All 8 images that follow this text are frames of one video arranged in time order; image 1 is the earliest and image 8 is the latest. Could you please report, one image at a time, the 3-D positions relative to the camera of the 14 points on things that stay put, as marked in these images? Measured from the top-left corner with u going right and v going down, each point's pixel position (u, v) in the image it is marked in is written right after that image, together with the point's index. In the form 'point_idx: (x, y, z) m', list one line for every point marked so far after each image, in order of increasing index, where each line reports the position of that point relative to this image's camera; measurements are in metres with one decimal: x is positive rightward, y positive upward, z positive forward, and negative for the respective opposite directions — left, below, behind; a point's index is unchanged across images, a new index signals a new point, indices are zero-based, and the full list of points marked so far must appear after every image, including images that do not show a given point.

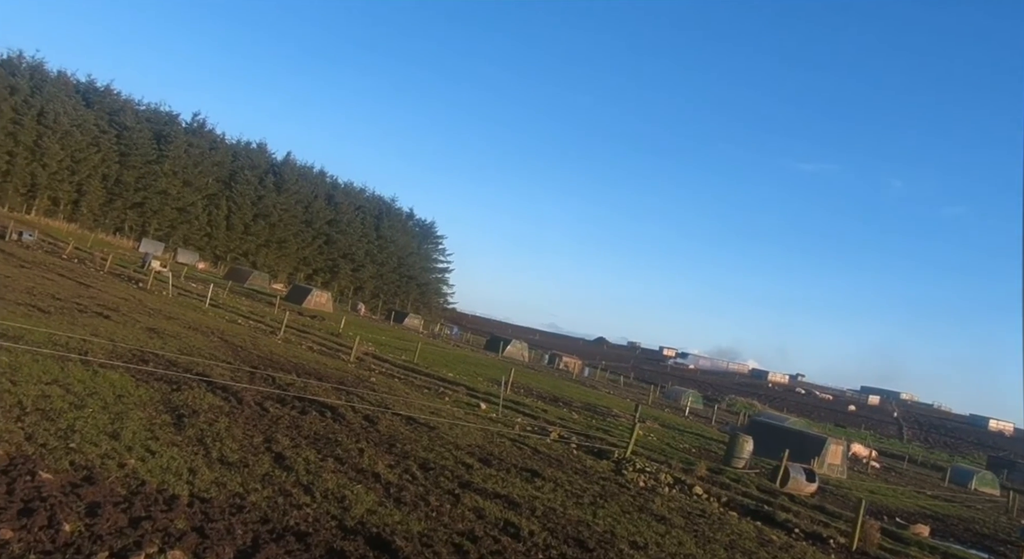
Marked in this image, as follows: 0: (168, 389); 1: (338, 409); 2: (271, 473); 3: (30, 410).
0: (-6.7, -2.1, +15.9) m
1: (-4.1, -3.1, +19.2) m
2: (-3.5, -2.8, +12.0) m
3: (-6.7, -1.8, +11.3) m
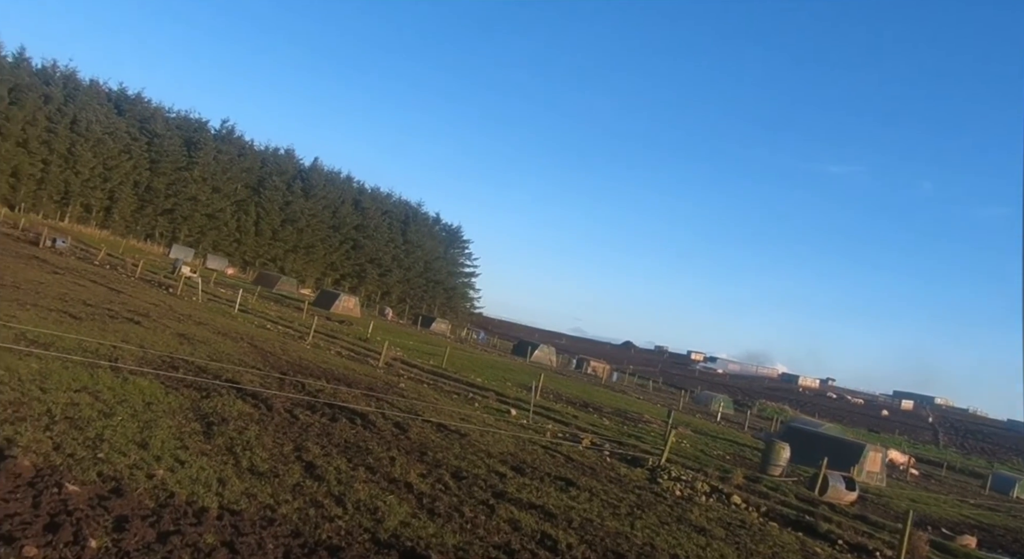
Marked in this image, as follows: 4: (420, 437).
0: (-6.0, -2.2, +15.7) m
1: (-3.3, -3.2, +18.9) m
2: (-3.0, -2.9, +11.7) m
3: (-6.2, -1.9, +11.1) m
4: (-2.0, -3.5, +18.3) m
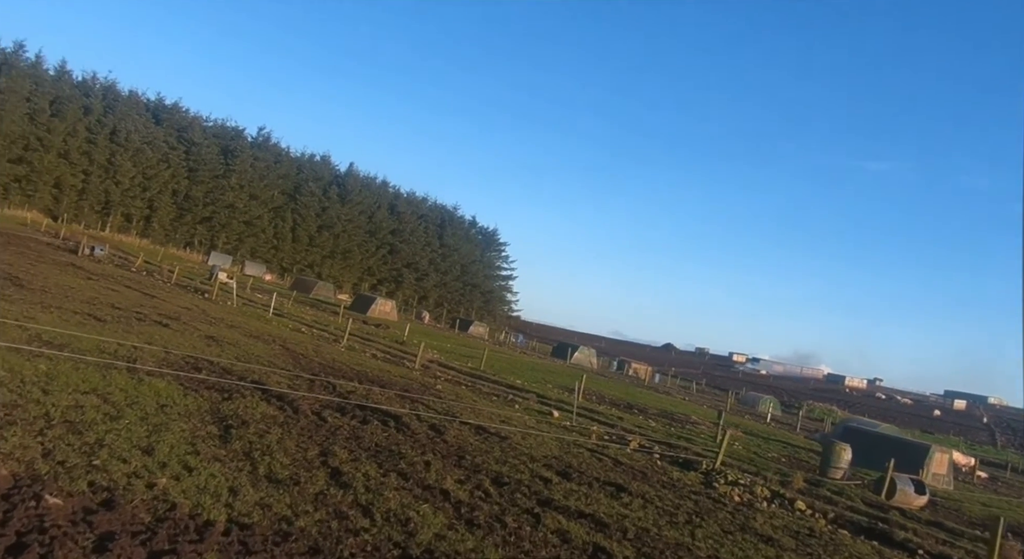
0: (-5.2, -2.1, +14.6) m
1: (-2.4, -3.0, +17.7) m
2: (-2.4, -2.7, +10.4) m
3: (-5.6, -1.7, +10.0) m
4: (-1.1, -3.3, +17.0) m
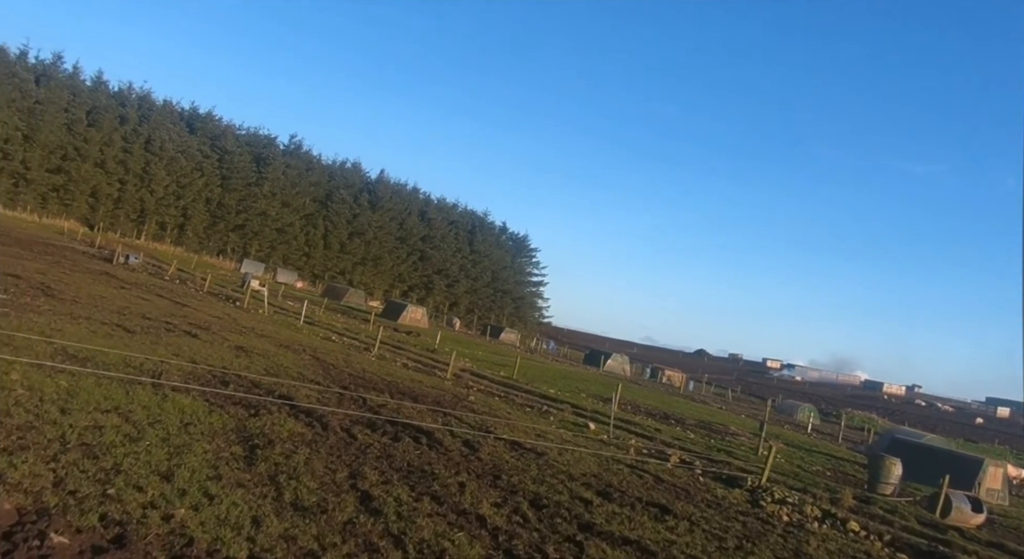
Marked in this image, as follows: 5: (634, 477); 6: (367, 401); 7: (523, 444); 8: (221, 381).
0: (-4.6, -2.3, +14.0) m
1: (-1.6, -3.2, +17.0) m
2: (-1.9, -2.9, +9.8) m
3: (-5.1, -1.9, +9.5) m
4: (-0.4, -3.6, +16.3) m
5: (+2.8, -4.5, +18.7) m
6: (-3.5, -2.9, +19.5) m
7: (+0.2, -3.8, +18.9) m
8: (-6.0, -2.1, +16.9) m
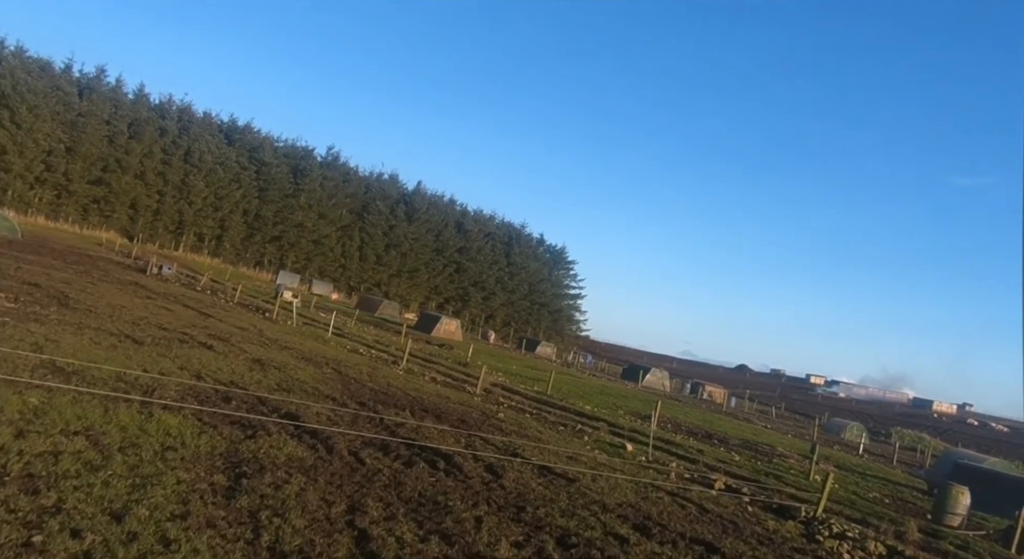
0: (-4.2, -2.4, +12.6) m
1: (-1.1, -3.4, +15.4) m
2: (-1.7, -2.9, +8.2) m
3: (-4.9, -1.9, +8.1) m
4: (+0.1, -3.7, +14.7) m
5: (+3.4, -4.7, +16.9) m
6: (-2.8, -3.1, +18.0) m
7: (+0.8, -4.0, +17.2) m
8: (-5.5, -2.2, +15.5) m
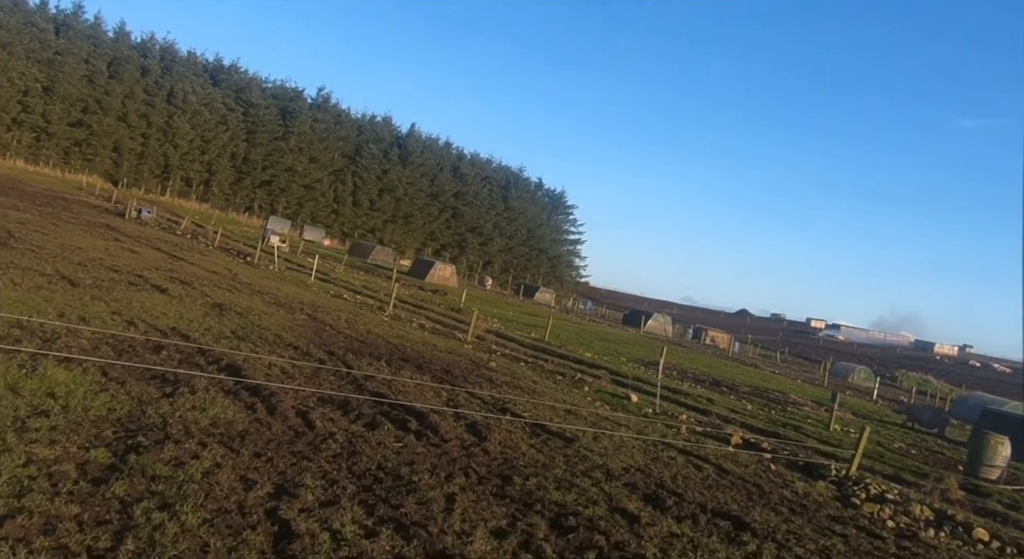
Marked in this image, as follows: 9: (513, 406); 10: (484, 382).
0: (-4.4, -1.4, +10.1) m
1: (-1.3, -2.2, +13.0) m
2: (-1.9, -2.2, +5.7) m
3: (-5.1, -1.2, +5.6) m
4: (-0.1, -2.5, +12.2) m
5: (+3.2, -3.4, +14.5) m
6: (-3.0, -1.7, +15.5) m
7: (+0.6, -2.6, +14.8) m
8: (-5.7, -1.0, +13.0) m
9: (0.0, -2.5, +16.0) m
10: (-0.7, -2.3, +18.8) m
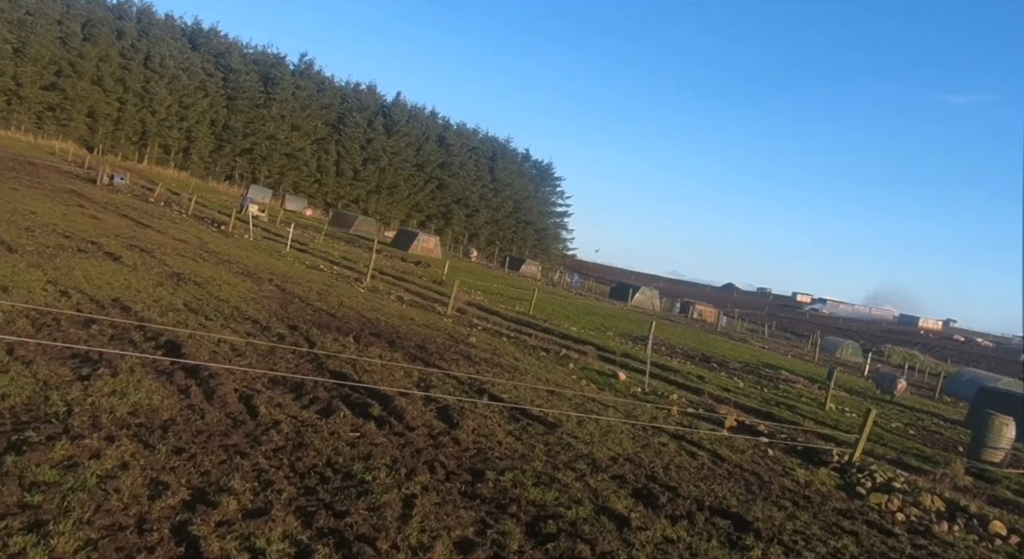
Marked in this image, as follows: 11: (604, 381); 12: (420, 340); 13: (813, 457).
0: (-4.7, -1.0, +8.6) m
1: (-1.6, -1.7, +11.6) m
2: (-2.1, -1.9, +4.4) m
3: (-5.4, -1.0, +4.1) m
4: (-0.4, -2.1, +10.9) m
5: (+2.8, -2.9, +13.2) m
6: (-3.4, -1.2, +14.1) m
7: (+0.3, -2.1, +13.5) m
8: (-6.0, -0.6, +11.5) m
9: (-0.4, -1.9, +14.7) m
10: (-1.1, -1.7, +17.5) m
11: (+2.2, -2.4, +19.5) m
12: (-2.2, -1.4, +19.3) m
13: (+5.8, -3.5, +15.9) m
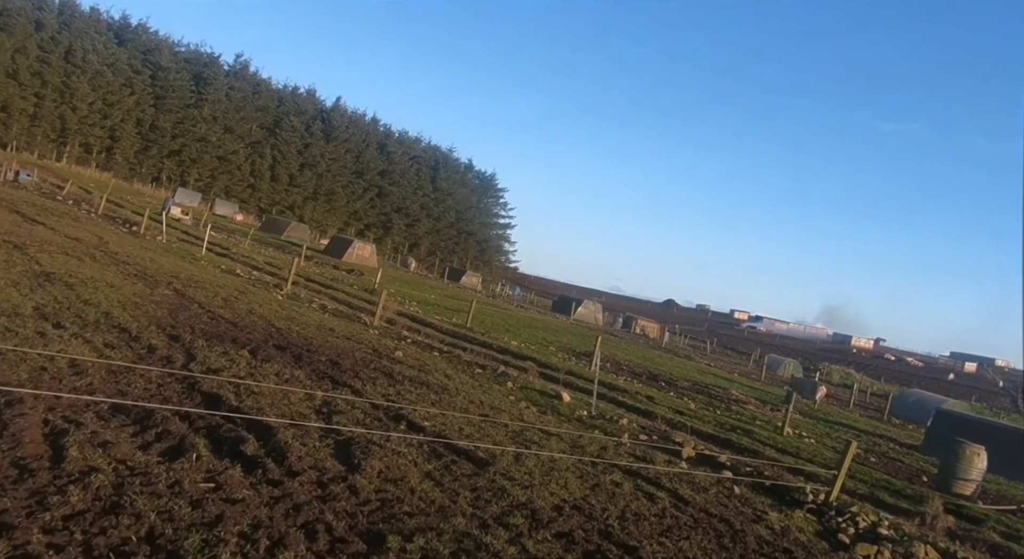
0: (-5.4, -0.9, +5.9) m
1: (-2.5, -1.7, +9.0) m
2: (-2.5, -1.8, +1.8) m
3: (-5.7, -0.8, +1.3) m
4: (-1.3, -2.1, +8.4) m
5: (+1.7, -3.0, +10.9) m
6: (-4.5, -1.2, +11.4) m
7: (-0.8, -2.2, +11.0) m
8: (-6.9, -0.5, +8.7) m
9: (-1.5, -2.0, +12.2) m
10: (-2.4, -1.8, +14.9) m
11: (+0.7, -2.6, +17.1) m
12: (-3.6, -1.5, +16.7) m
13: (+4.6, -3.6, +13.8) m
